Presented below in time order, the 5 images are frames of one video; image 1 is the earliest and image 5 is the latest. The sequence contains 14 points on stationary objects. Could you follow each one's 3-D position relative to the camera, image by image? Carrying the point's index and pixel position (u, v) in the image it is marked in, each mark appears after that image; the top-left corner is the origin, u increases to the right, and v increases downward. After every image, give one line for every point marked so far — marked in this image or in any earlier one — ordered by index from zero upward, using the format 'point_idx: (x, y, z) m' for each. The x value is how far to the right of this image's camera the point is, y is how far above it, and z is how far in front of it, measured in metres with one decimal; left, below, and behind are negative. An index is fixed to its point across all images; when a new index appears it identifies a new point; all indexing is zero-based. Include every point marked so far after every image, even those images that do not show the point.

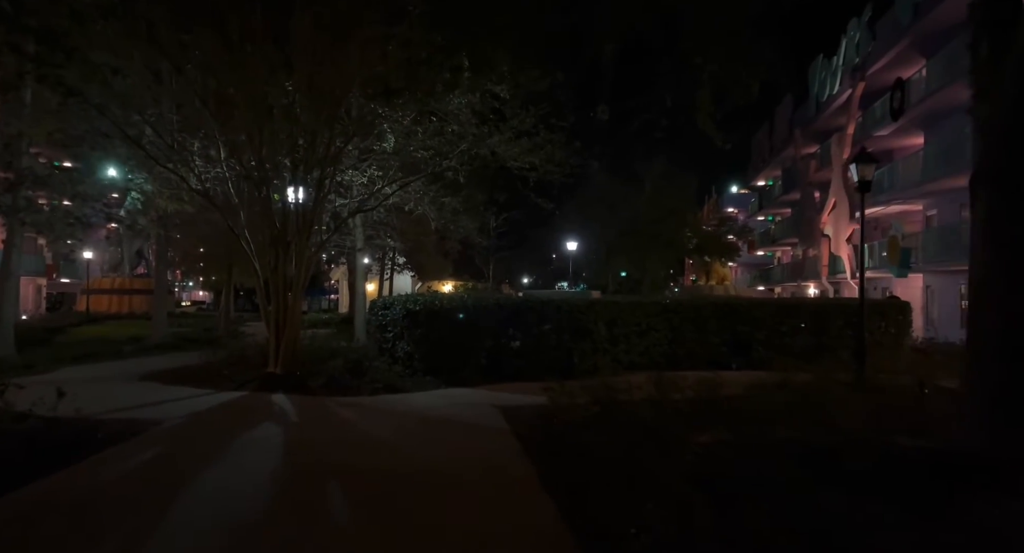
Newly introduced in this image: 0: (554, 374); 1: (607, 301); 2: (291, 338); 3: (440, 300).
0: (+1.0, -2.2, +12.1) m
1: (+2.3, -0.6, +12.7) m
2: (-5.1, -1.4, +12.5) m
3: (-1.7, -0.5, +12.0) m
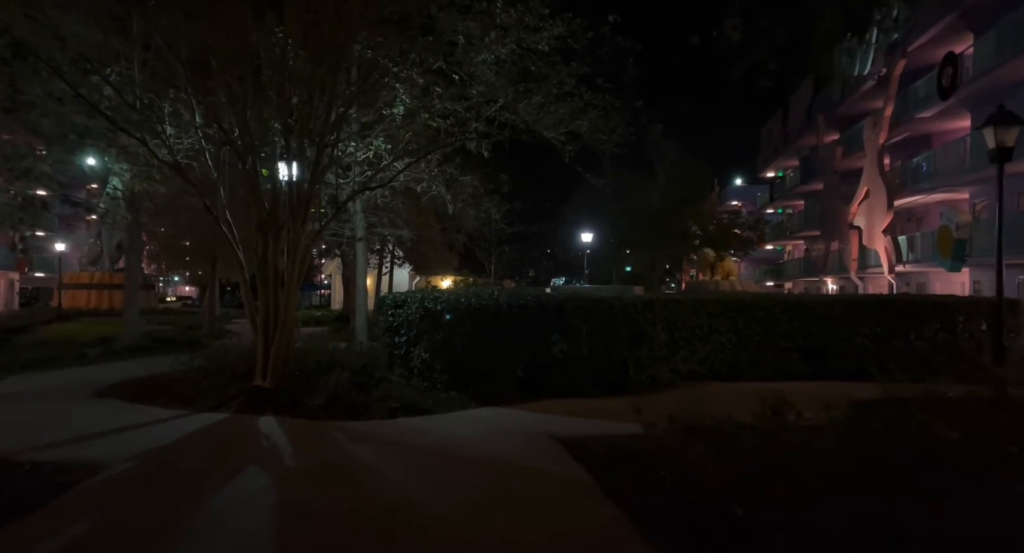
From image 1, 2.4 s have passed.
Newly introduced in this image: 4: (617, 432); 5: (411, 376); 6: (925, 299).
0: (+1.7, -2.1, +9.9) m
1: (+3.0, -0.5, +10.5) m
2: (-4.4, -1.3, +10.2) m
3: (-0.9, -0.4, +9.7) m
4: (+1.4, -2.1, +7.4) m
5: (-1.9, -1.9, +10.4) m
6: (+9.0, -0.5, +11.8) m
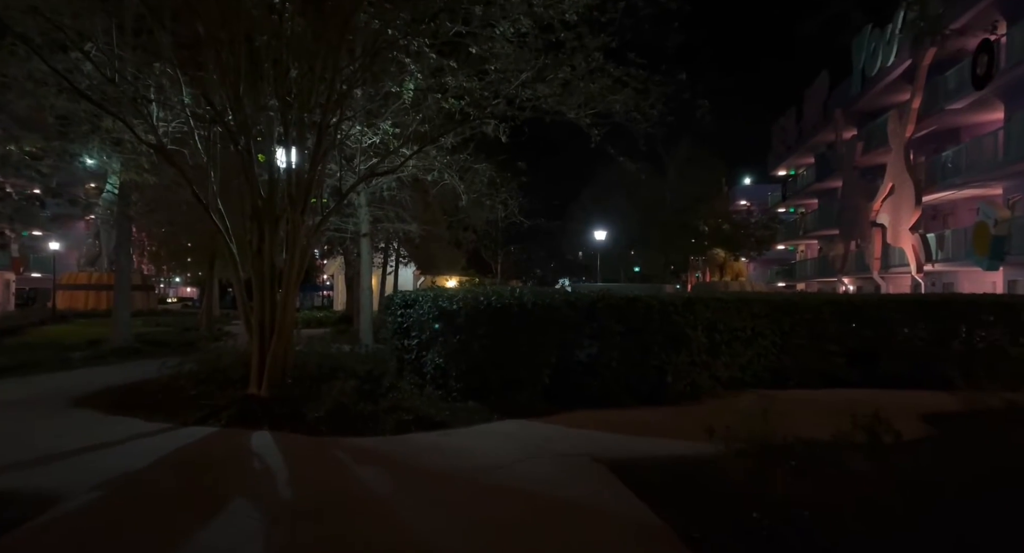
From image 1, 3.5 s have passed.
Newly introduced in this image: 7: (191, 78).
0: (+2.1, -2.0, +8.8) m
1: (+3.4, -0.4, +9.5) m
2: (-4.0, -1.2, +9.2) m
3: (-0.5, -0.3, +8.7) m
4: (+1.8, -2.0, +6.3) m
5: (-1.5, -1.8, +9.3) m
6: (+9.4, -0.4, +10.7) m
7: (-5.4, +3.3, +9.1) m
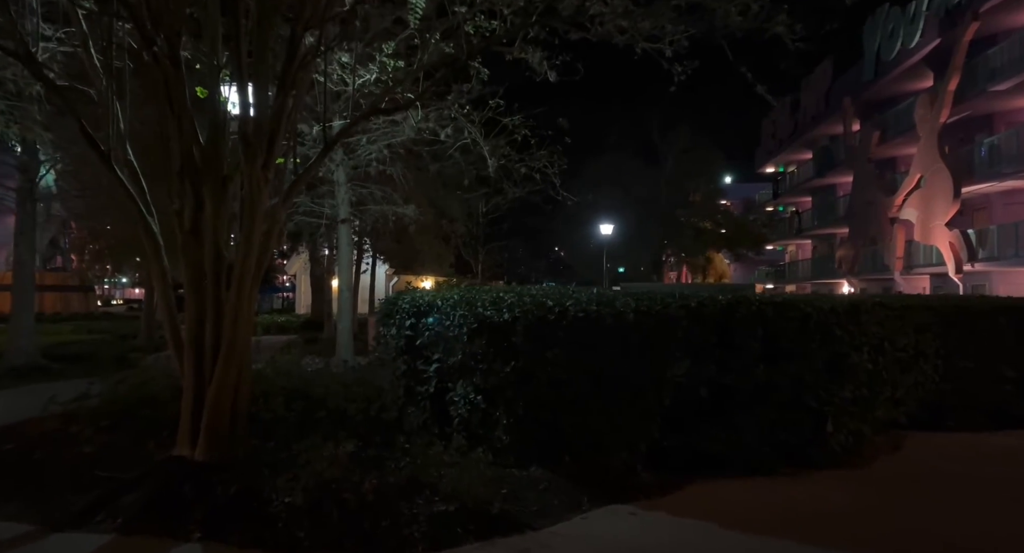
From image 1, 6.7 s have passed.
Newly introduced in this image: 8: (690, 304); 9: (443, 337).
0: (+3.0, -1.9, +5.9) m
1: (+4.3, -0.3, +6.6) m
2: (-3.1, -1.1, +5.8) m
3: (+0.4, -0.2, +5.5) m
4: (+2.9, -2.0, +3.3) m
5: (-0.7, -1.8, +6.1) m
6: (+10.2, -0.4, +8.2) m
7: (-4.5, +3.4, +5.6) m
8: (+1.8, -0.3, +5.6) m
9: (-0.8, -0.7, +6.3) m
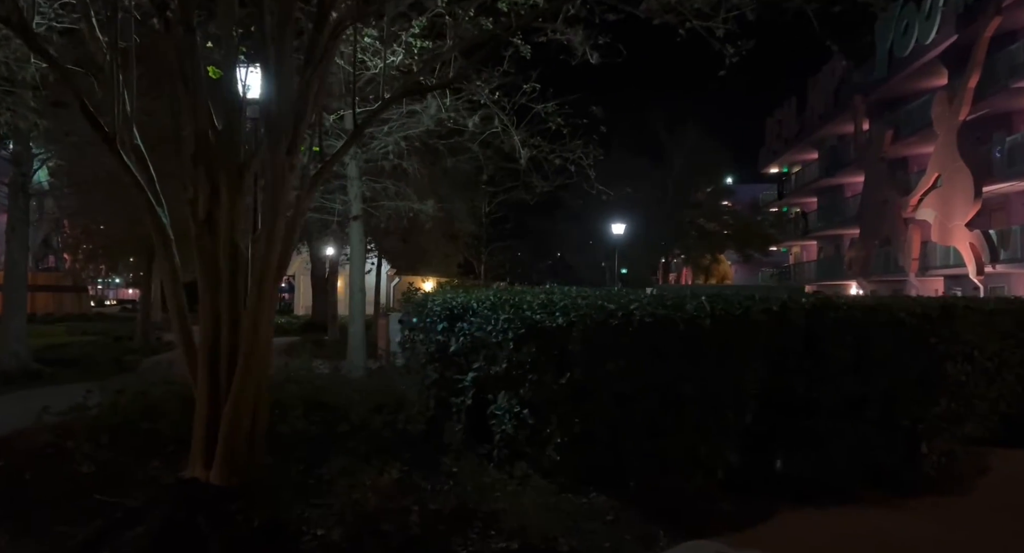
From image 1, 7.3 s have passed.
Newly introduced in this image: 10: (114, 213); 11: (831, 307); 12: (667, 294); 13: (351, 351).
0: (+3.5, -1.9, +5.2) m
1: (+4.8, -0.3, +6.0) m
2: (-2.6, -1.1, +5.2) m
3: (+1.0, -0.2, +4.9) m
4: (+3.4, -2.0, +2.7) m
5: (-0.2, -1.8, +5.5) m
6: (+10.7, -0.4, +7.6) m
7: (-4.0, +3.4, +5.0) m
8: (+2.3, -0.3, +5.0) m
9: (-0.3, -0.7, +5.7) m
10: (-12.4, +1.7, +16.8) m
11: (+2.9, -0.3, +5.0) m
12: (+1.5, -0.1, +5.3) m
13: (-3.9, -1.8, +13.0) m
